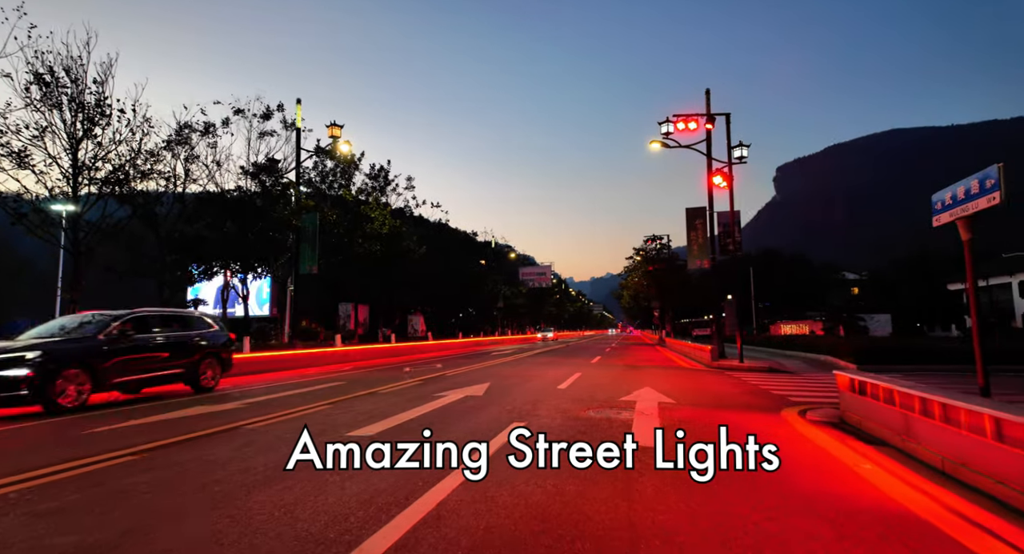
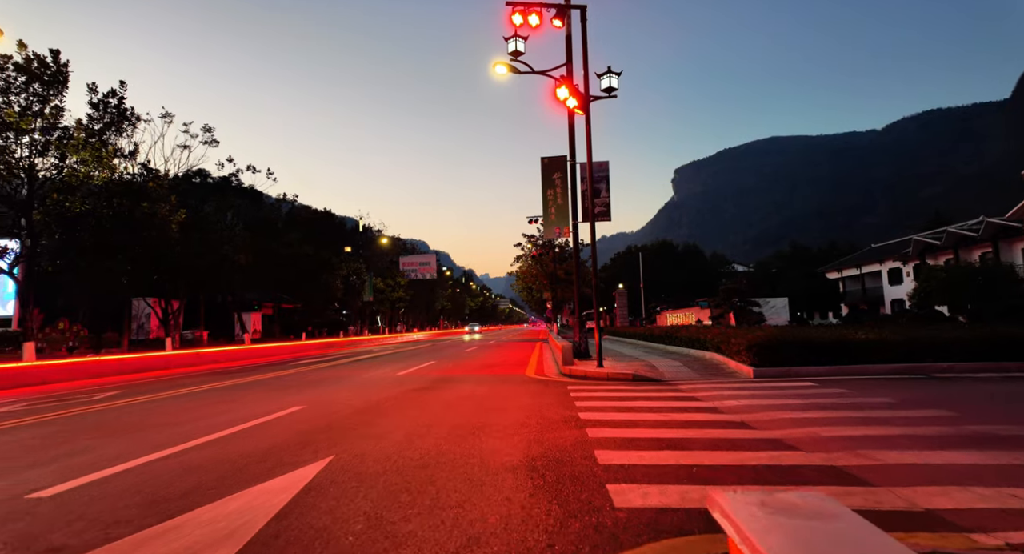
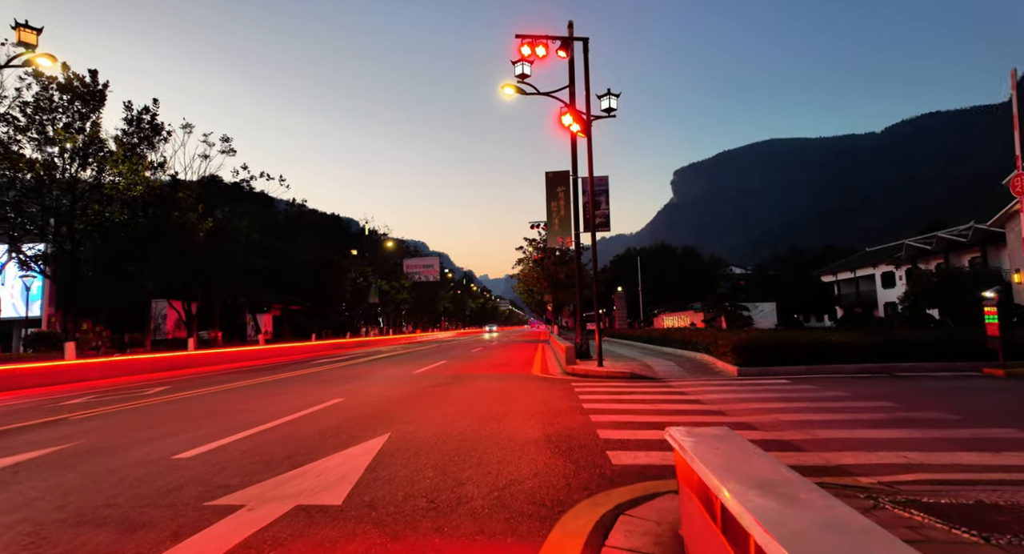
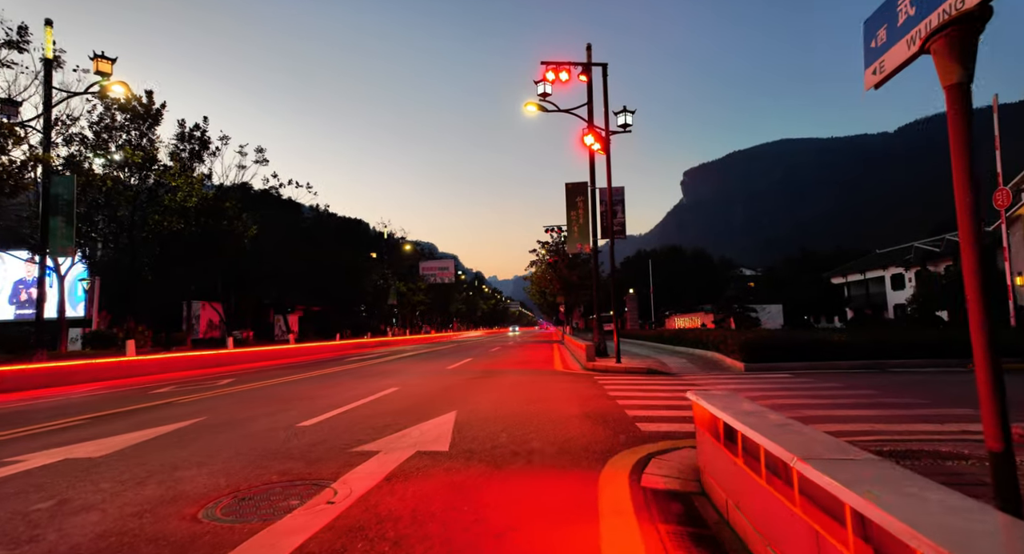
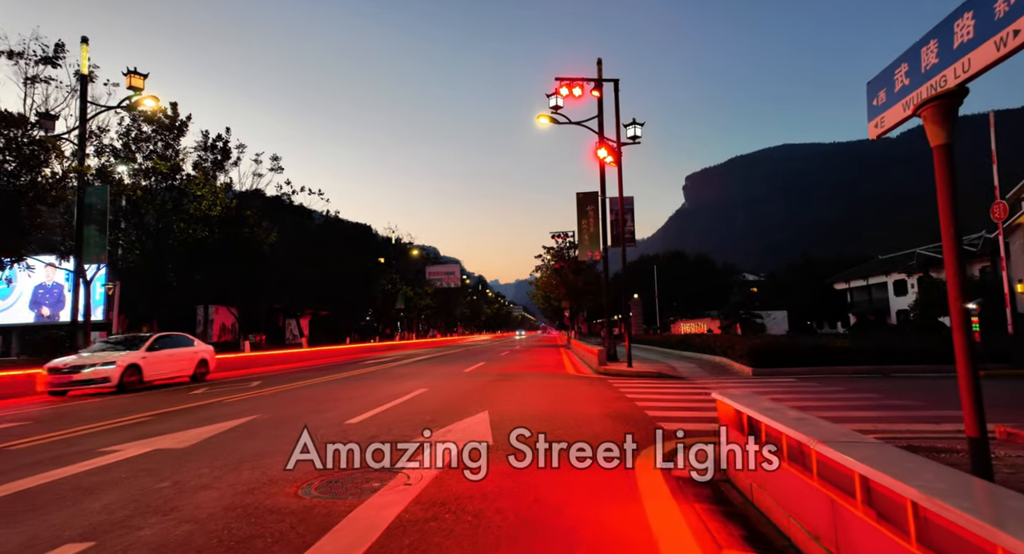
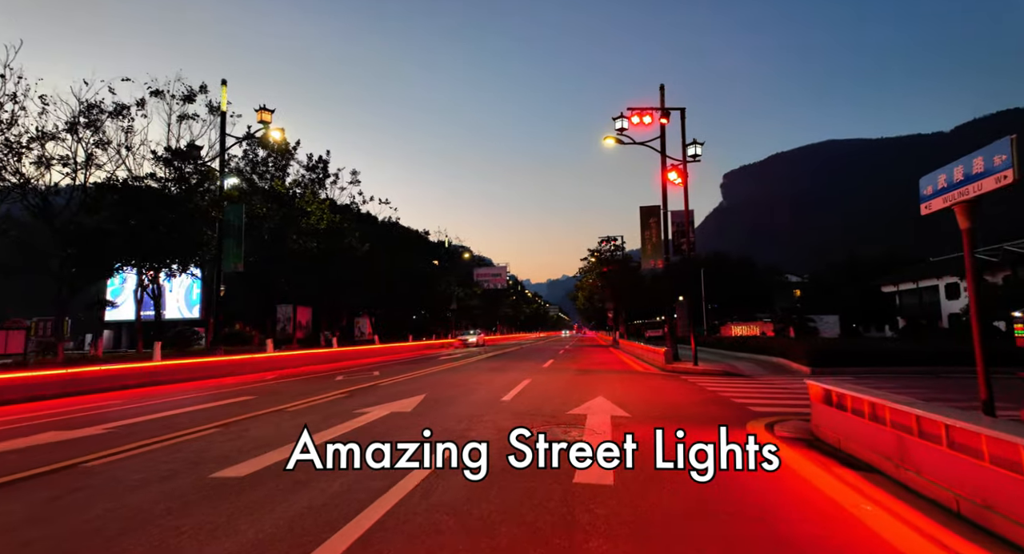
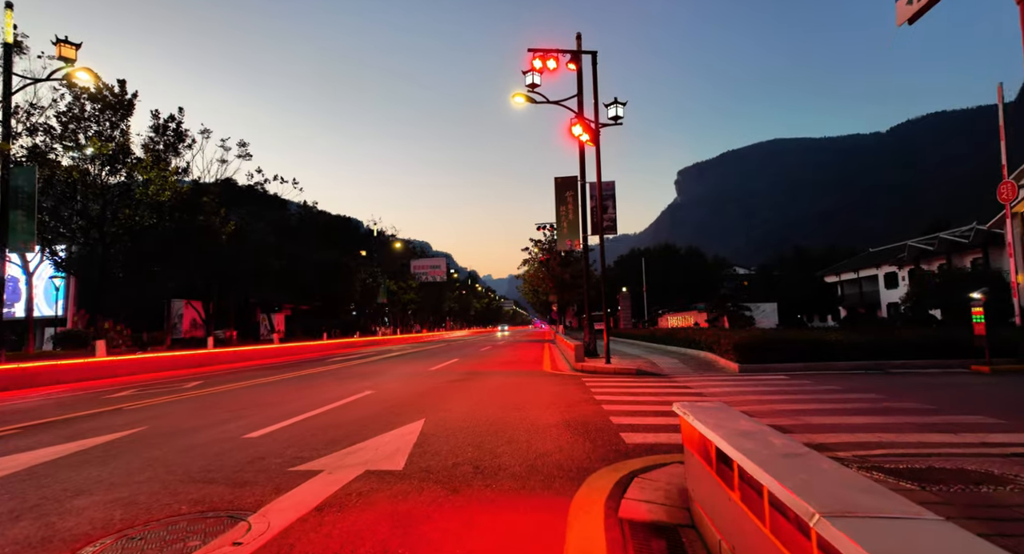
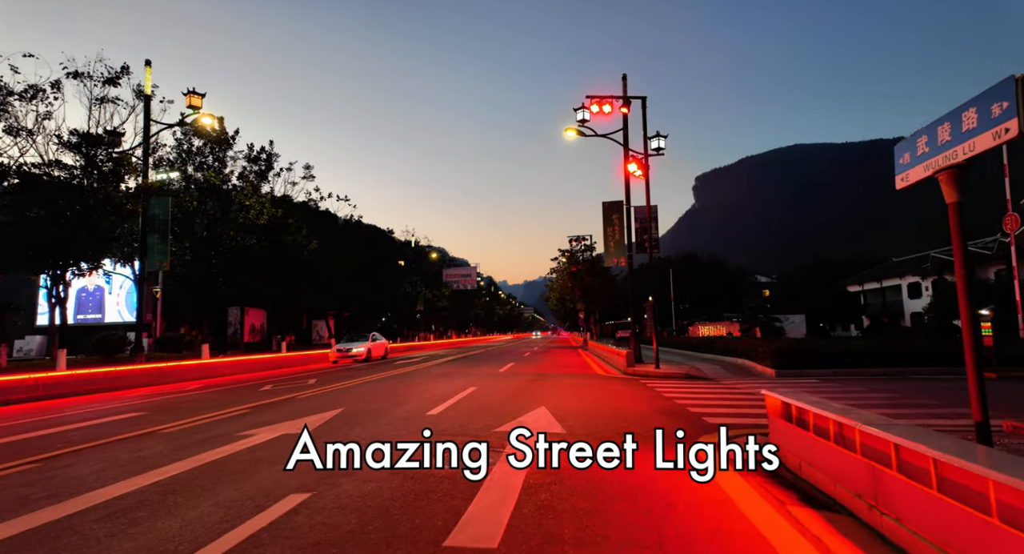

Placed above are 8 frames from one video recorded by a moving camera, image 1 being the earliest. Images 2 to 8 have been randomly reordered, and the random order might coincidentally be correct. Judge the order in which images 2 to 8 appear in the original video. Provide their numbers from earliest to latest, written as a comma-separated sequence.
6, 8, 5, 4, 7, 3, 2
